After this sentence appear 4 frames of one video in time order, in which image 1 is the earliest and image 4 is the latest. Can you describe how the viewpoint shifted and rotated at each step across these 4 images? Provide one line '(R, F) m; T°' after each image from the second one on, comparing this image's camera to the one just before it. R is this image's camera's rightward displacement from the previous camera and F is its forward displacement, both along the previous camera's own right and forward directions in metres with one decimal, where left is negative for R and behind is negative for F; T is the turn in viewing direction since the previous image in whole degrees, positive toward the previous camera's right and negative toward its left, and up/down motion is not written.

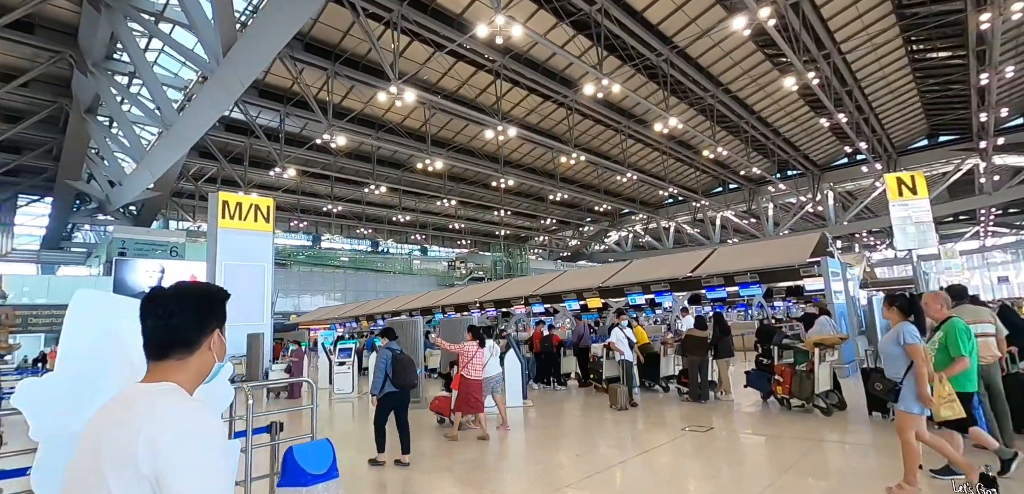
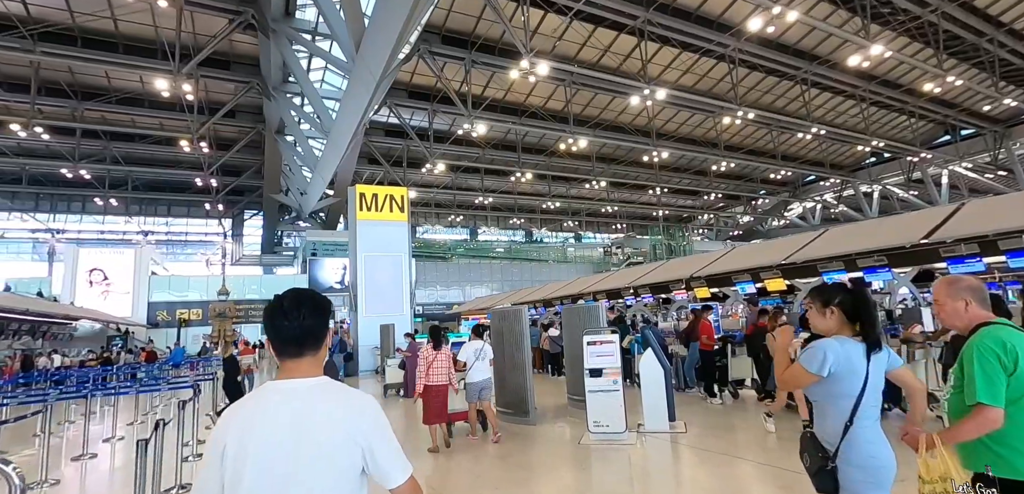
(+0.2, +1.0) m; -19°
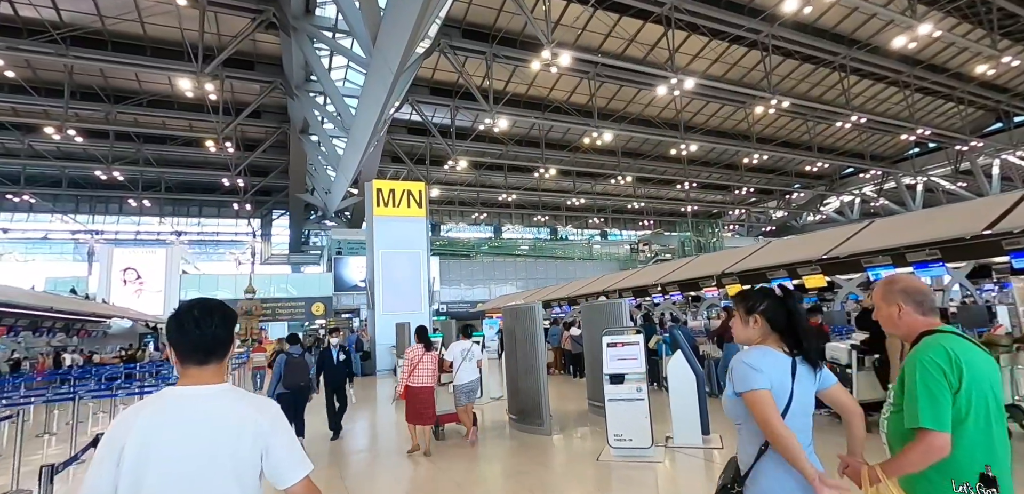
(+0.1, +0.3) m; -3°
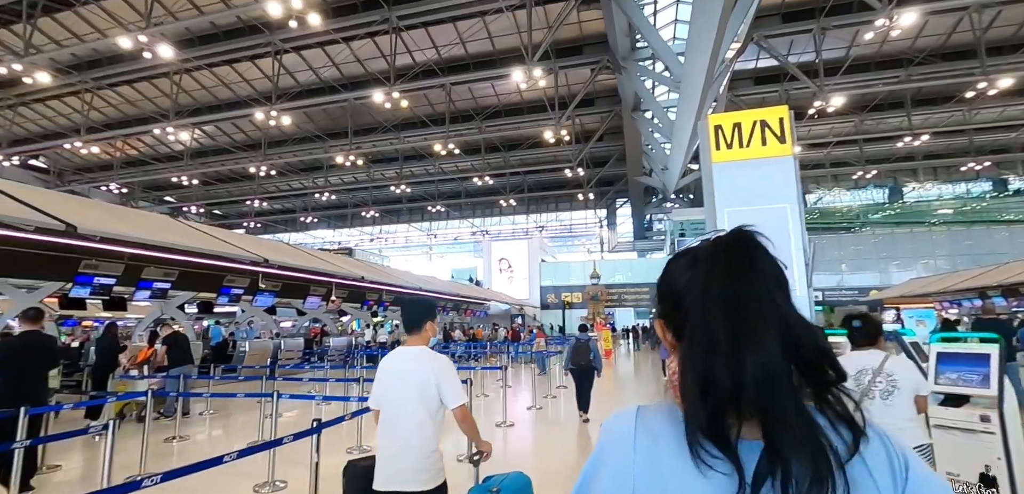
(-0.4, +1.6) m; -40°
